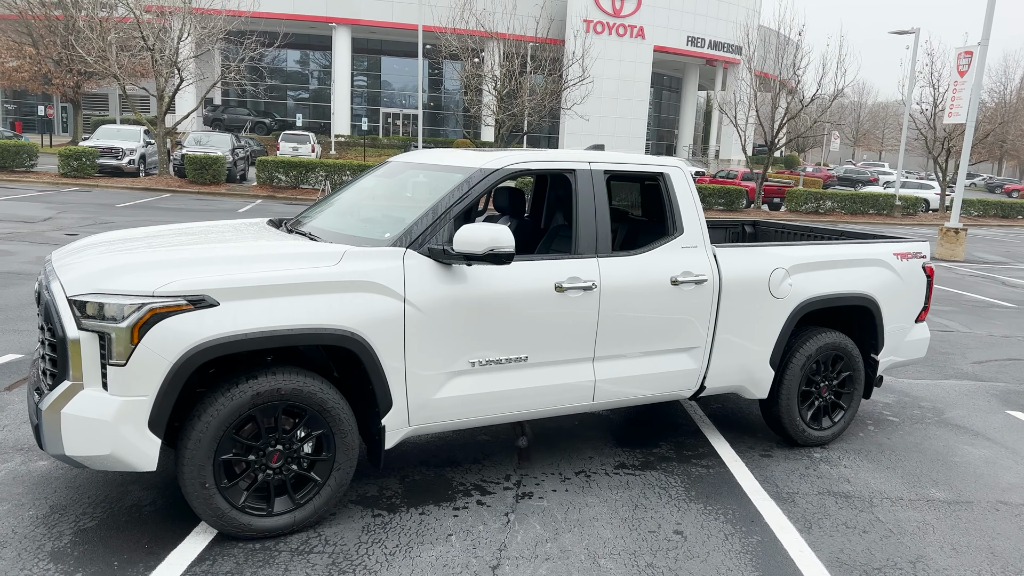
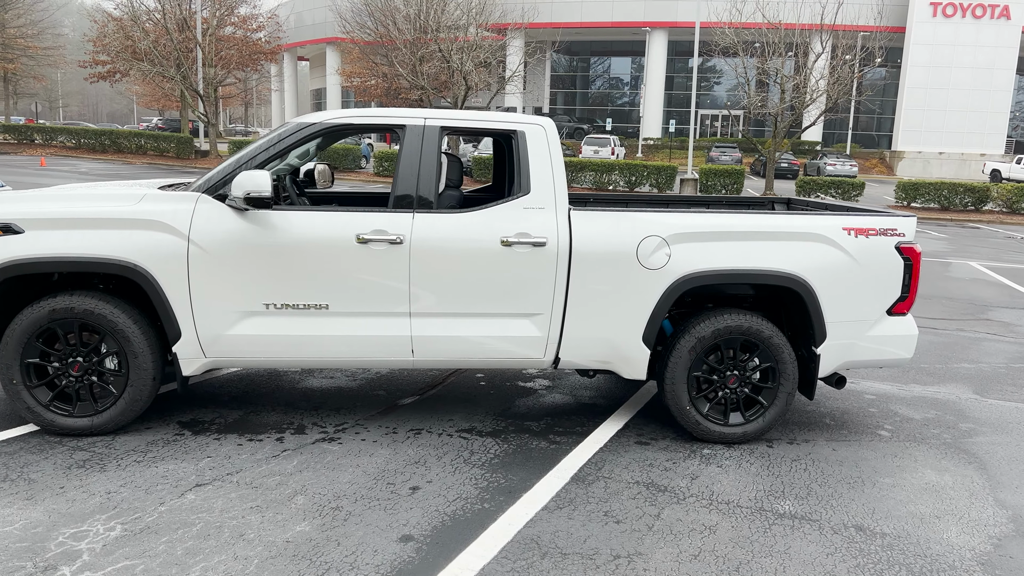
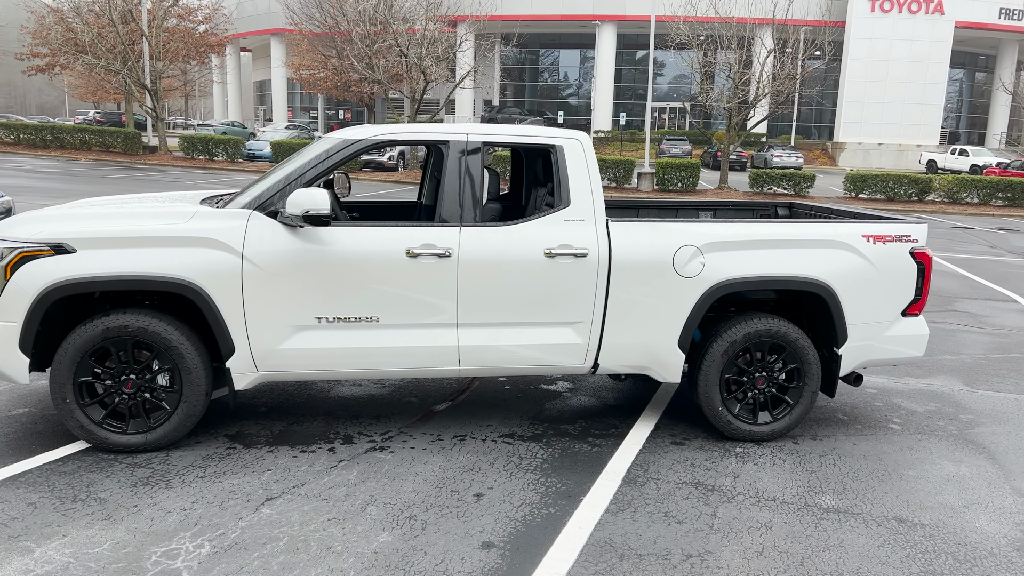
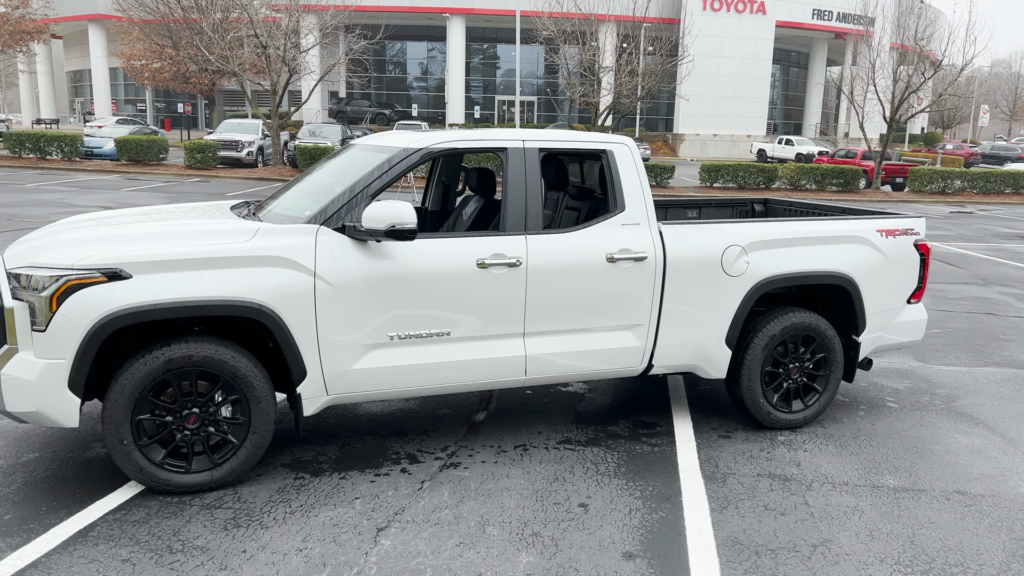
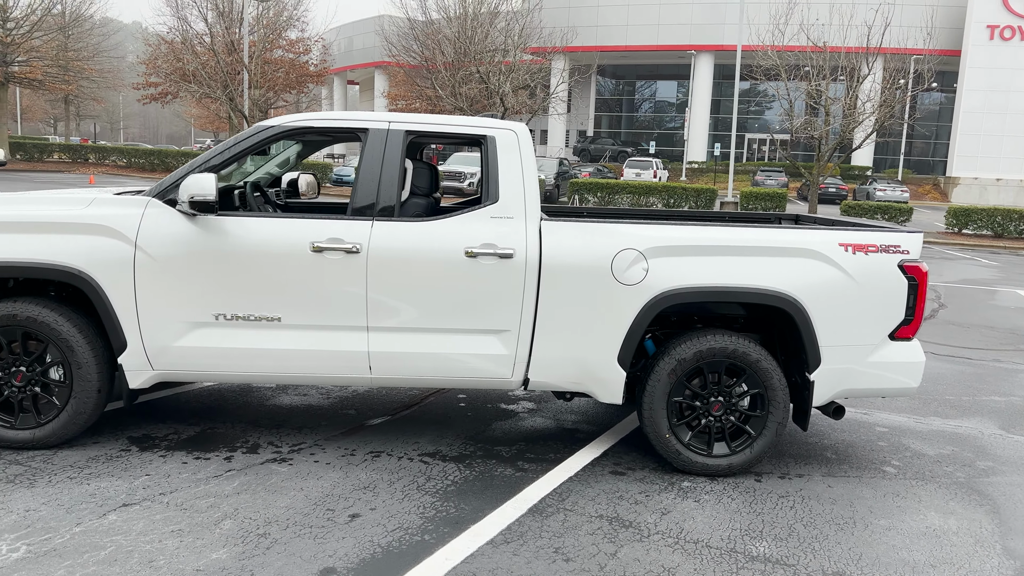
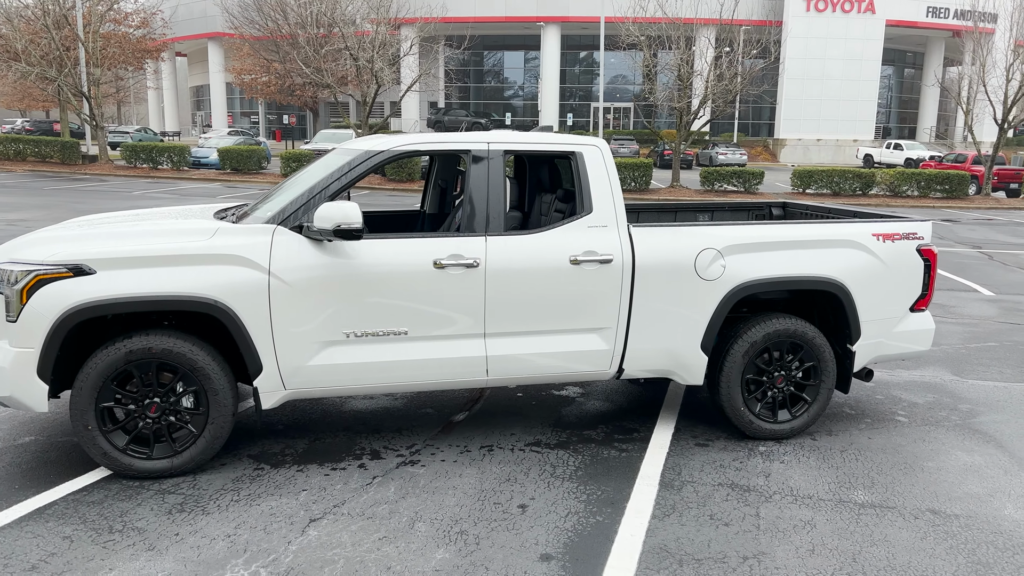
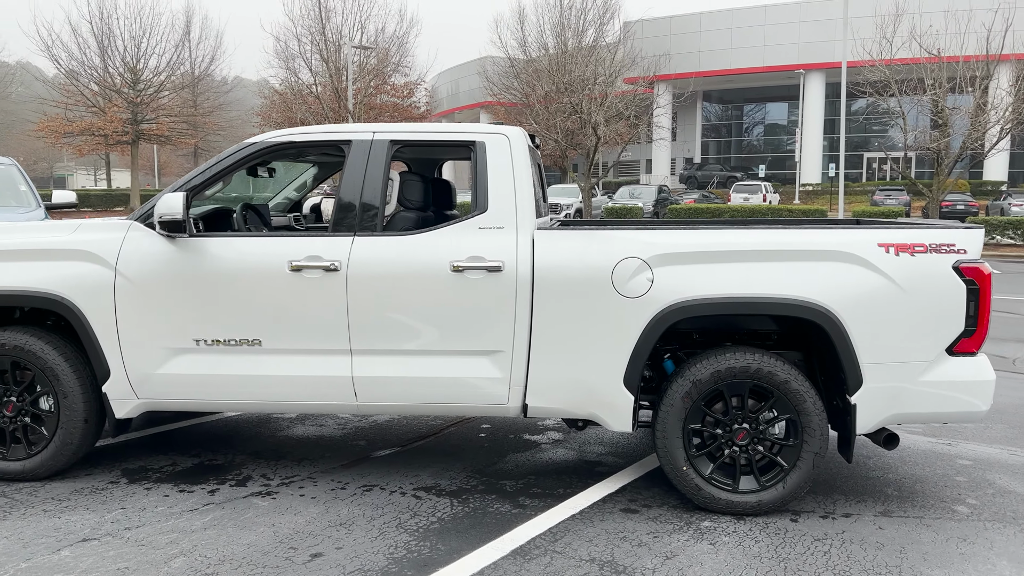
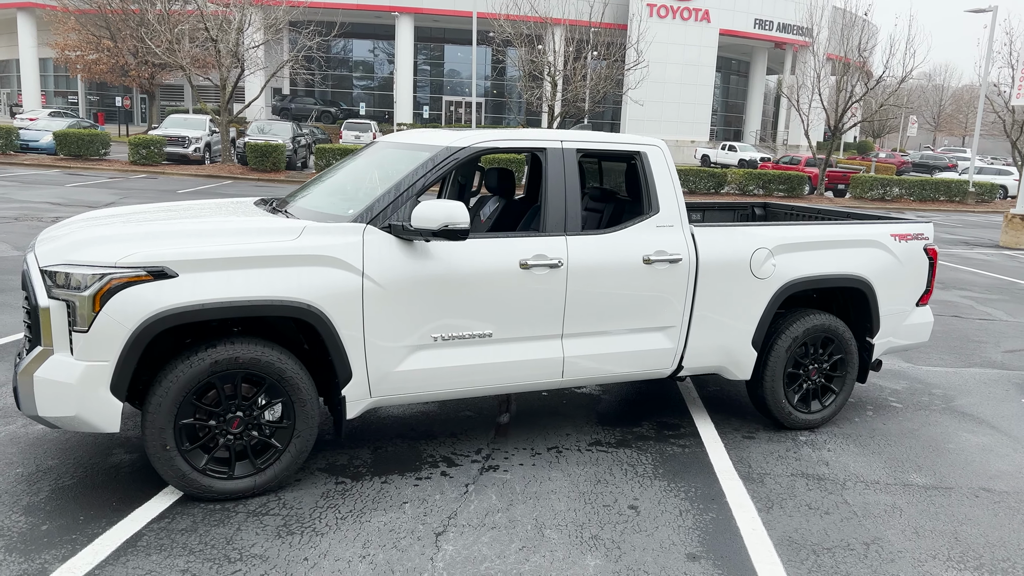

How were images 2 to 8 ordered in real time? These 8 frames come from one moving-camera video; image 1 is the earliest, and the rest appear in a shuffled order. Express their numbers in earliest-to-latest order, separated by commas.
8, 4, 6, 3, 2, 5, 7
